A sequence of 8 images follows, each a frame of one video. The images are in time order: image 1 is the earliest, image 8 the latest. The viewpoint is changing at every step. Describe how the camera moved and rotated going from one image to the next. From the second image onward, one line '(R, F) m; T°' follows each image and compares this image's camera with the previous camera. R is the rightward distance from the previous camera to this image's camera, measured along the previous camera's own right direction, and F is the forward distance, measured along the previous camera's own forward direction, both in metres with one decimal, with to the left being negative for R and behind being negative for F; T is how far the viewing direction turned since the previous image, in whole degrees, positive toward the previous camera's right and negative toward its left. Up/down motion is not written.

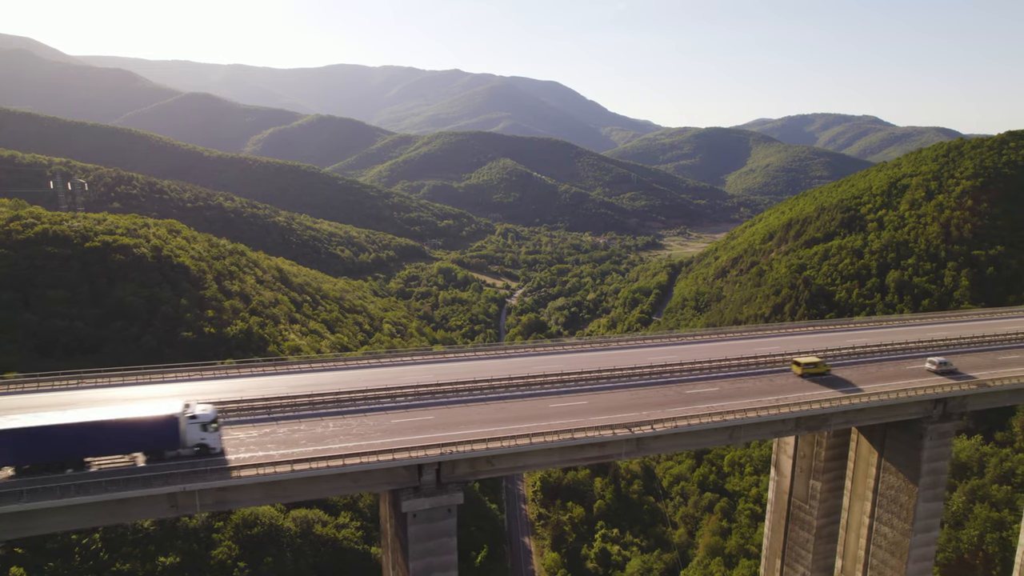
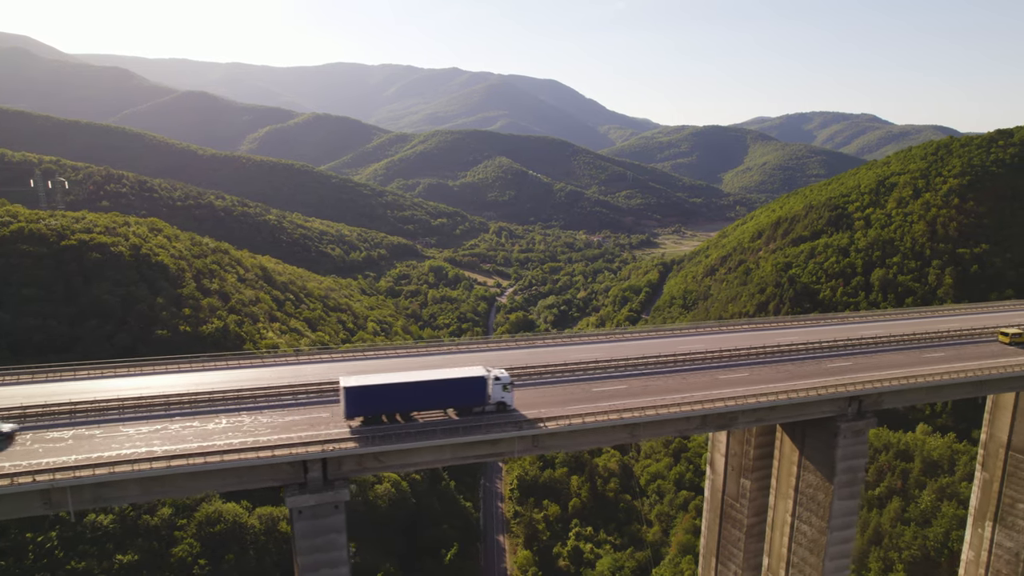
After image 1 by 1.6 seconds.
(+2.0, 0.0) m; 0°
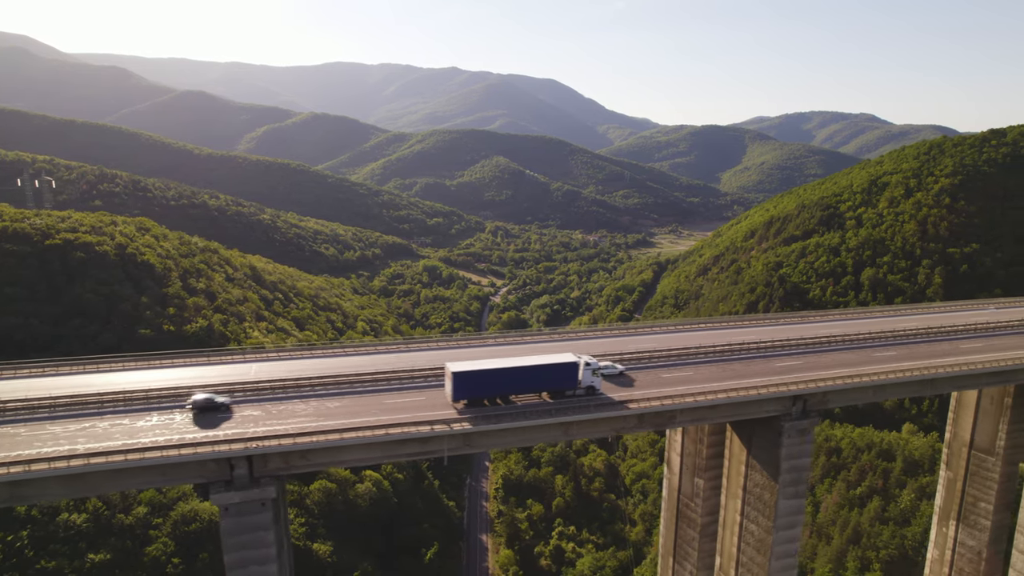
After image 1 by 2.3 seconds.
(+1.3, 0.0) m; 0°
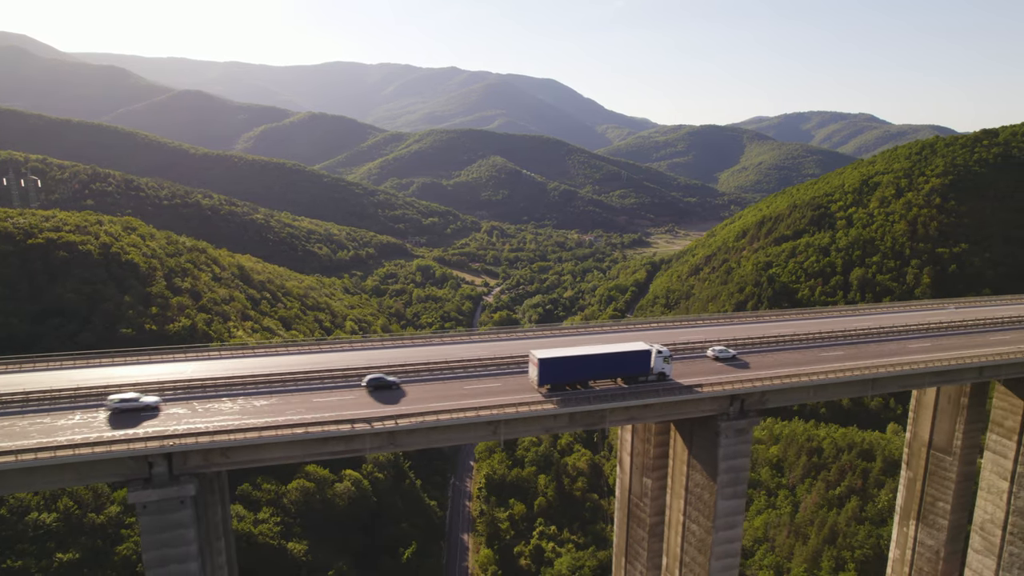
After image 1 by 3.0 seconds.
(+1.5, 0.0) m; 0°
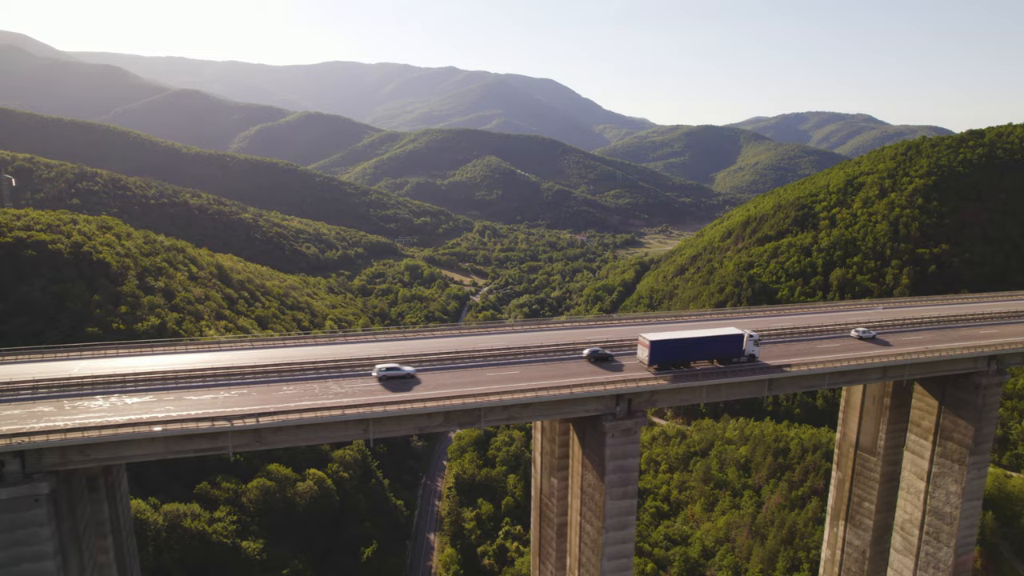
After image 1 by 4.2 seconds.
(+2.6, 0.0) m; 0°
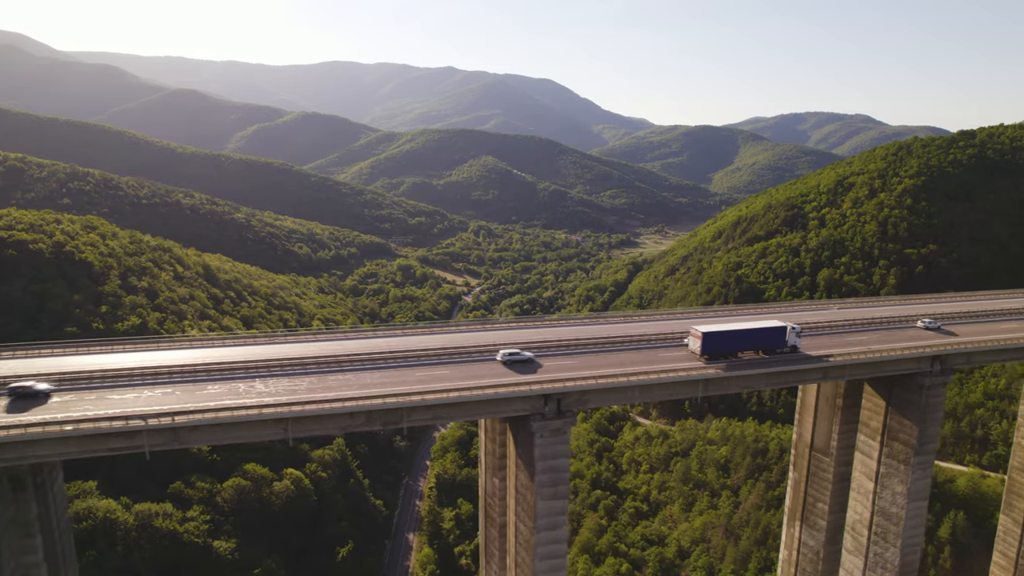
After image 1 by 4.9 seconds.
(+1.6, 0.0) m; 0°
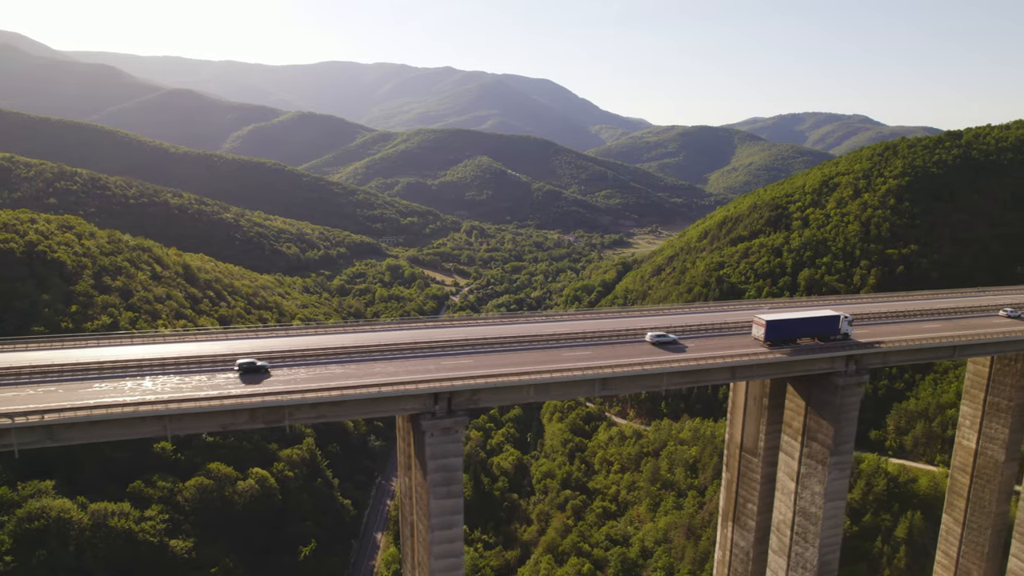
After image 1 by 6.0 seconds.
(+2.5, 0.0) m; 0°
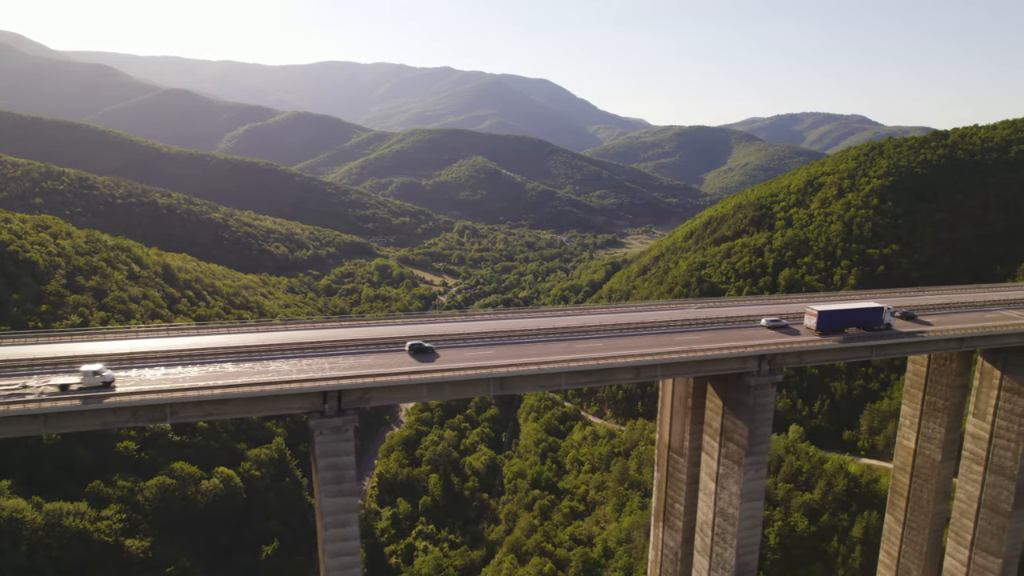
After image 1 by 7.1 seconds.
(+2.5, 0.0) m; 0°
